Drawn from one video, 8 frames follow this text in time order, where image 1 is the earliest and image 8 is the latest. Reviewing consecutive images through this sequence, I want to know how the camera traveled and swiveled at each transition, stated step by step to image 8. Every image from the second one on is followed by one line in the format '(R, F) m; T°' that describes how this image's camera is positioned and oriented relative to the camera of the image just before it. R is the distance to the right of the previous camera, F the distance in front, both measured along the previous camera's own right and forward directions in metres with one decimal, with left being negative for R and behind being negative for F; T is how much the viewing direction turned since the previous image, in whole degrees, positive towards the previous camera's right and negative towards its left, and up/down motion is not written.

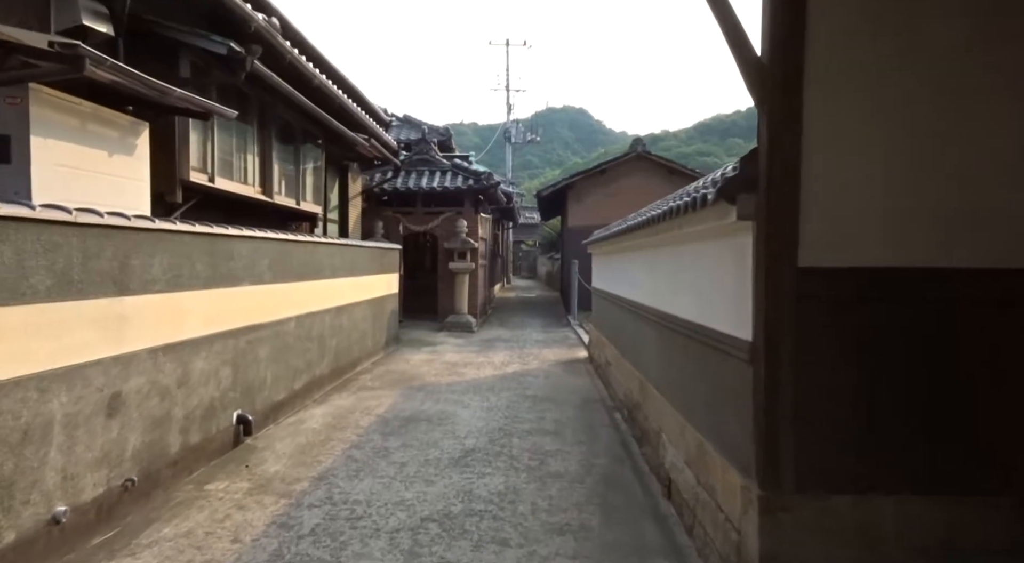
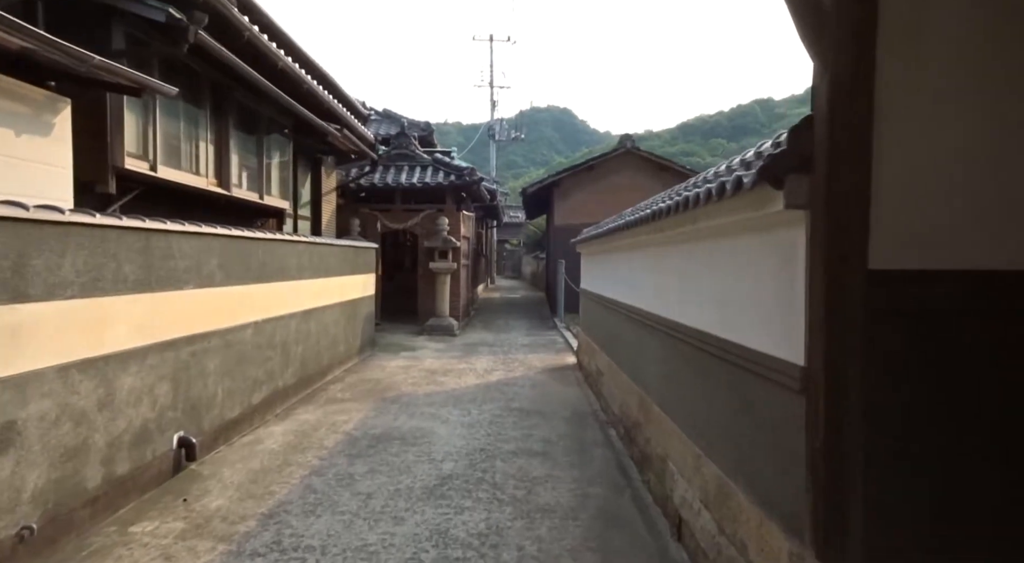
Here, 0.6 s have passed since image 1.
(0.0, +0.5) m; +2°
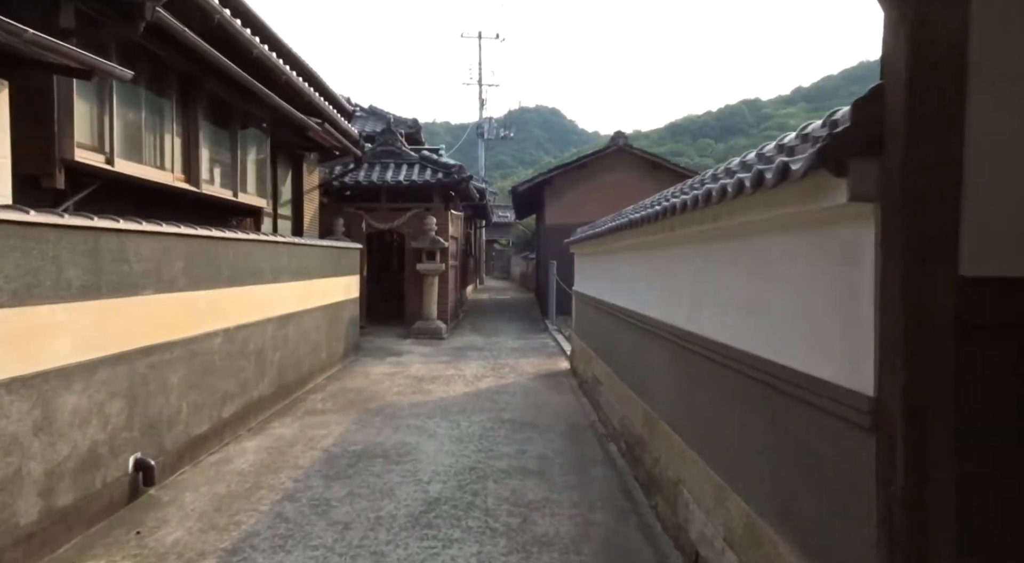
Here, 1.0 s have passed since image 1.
(0.0, +0.3) m; +1°
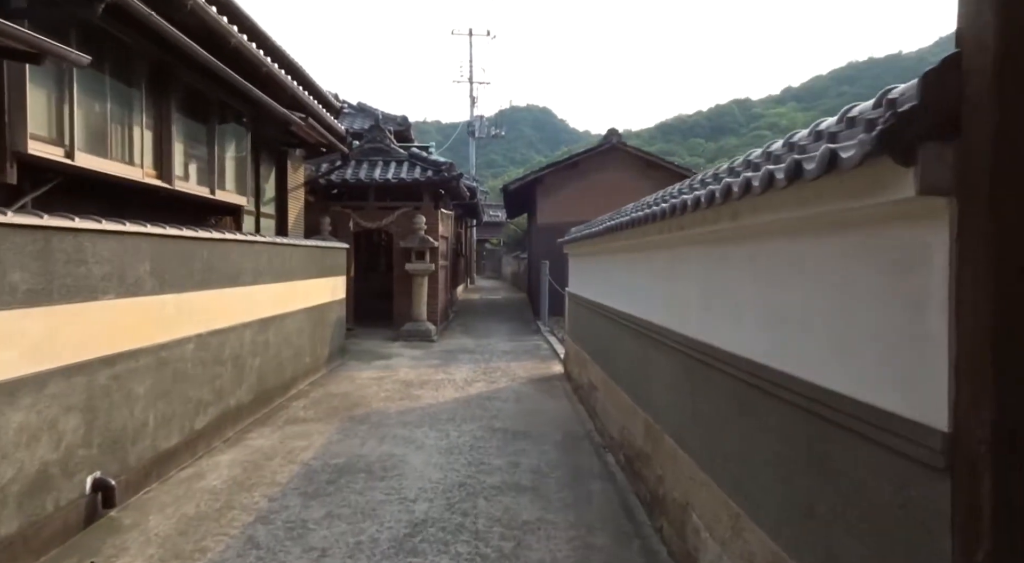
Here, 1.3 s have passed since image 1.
(0.0, +0.2) m; +1°
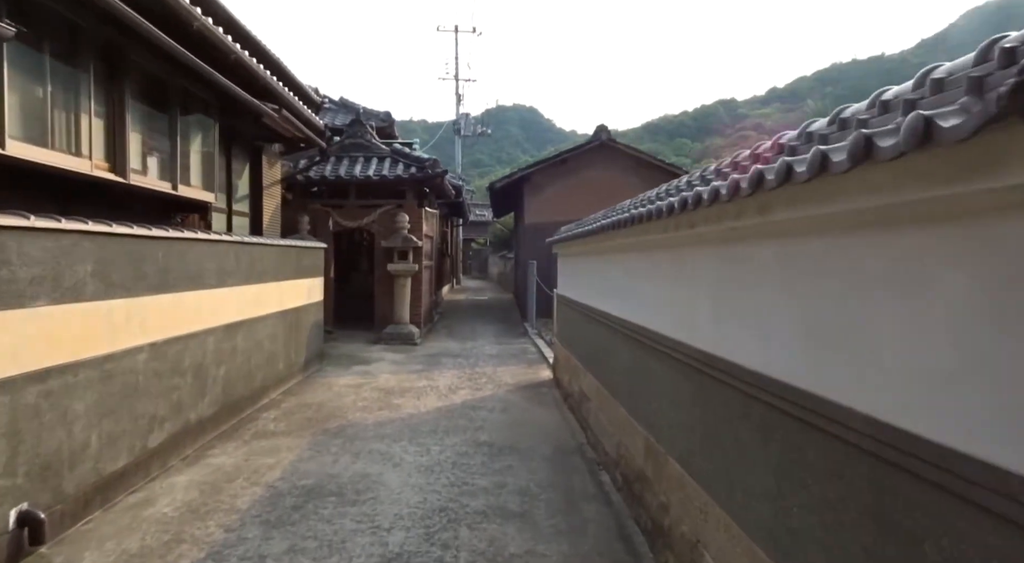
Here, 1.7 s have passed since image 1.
(0.0, +0.3) m; +1°
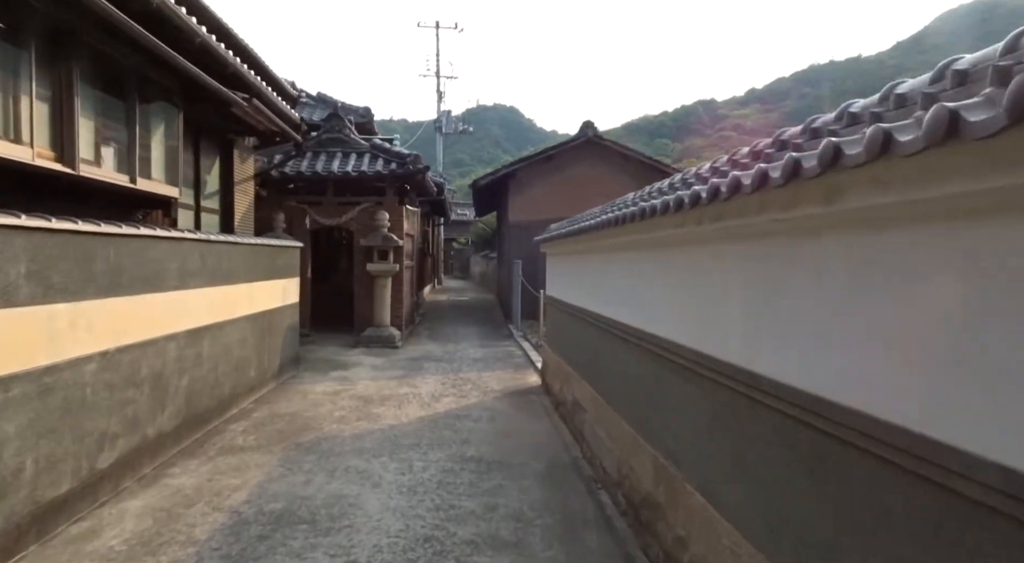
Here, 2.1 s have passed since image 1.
(-0.1, +0.3) m; +2°
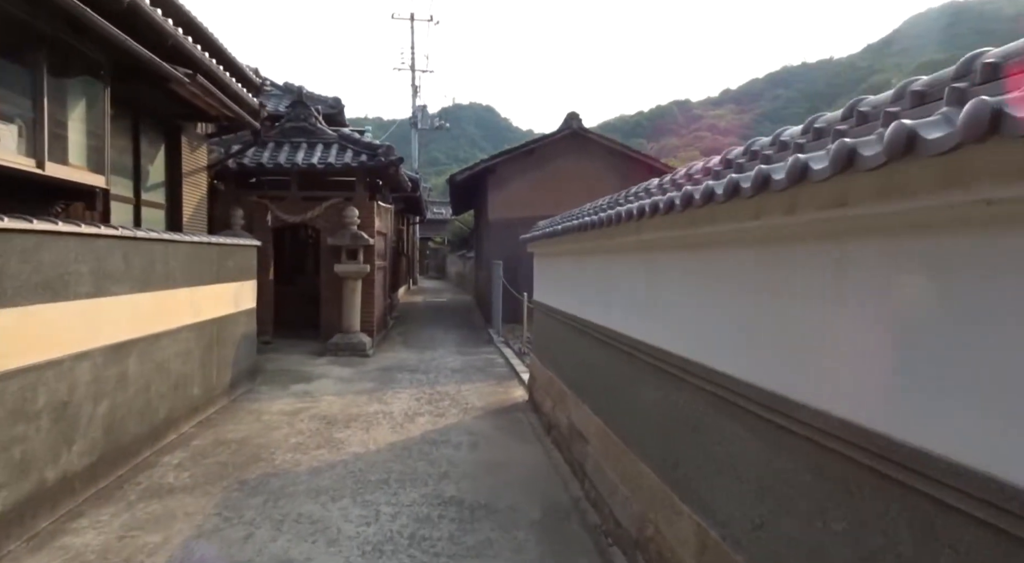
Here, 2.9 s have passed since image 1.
(-0.1, +0.7) m; +2°
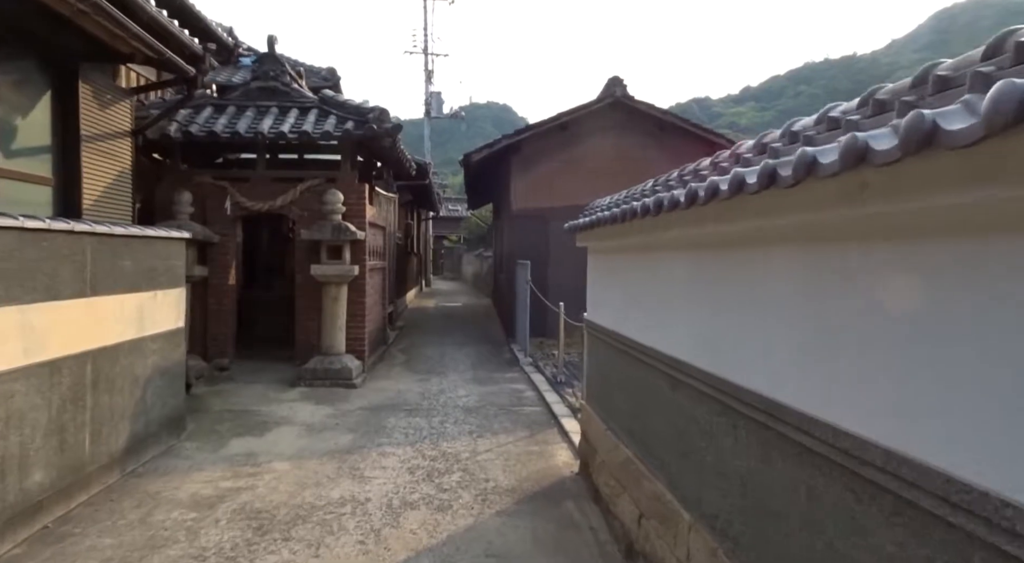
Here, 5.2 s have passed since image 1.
(-0.2, +2.0) m; -2°
